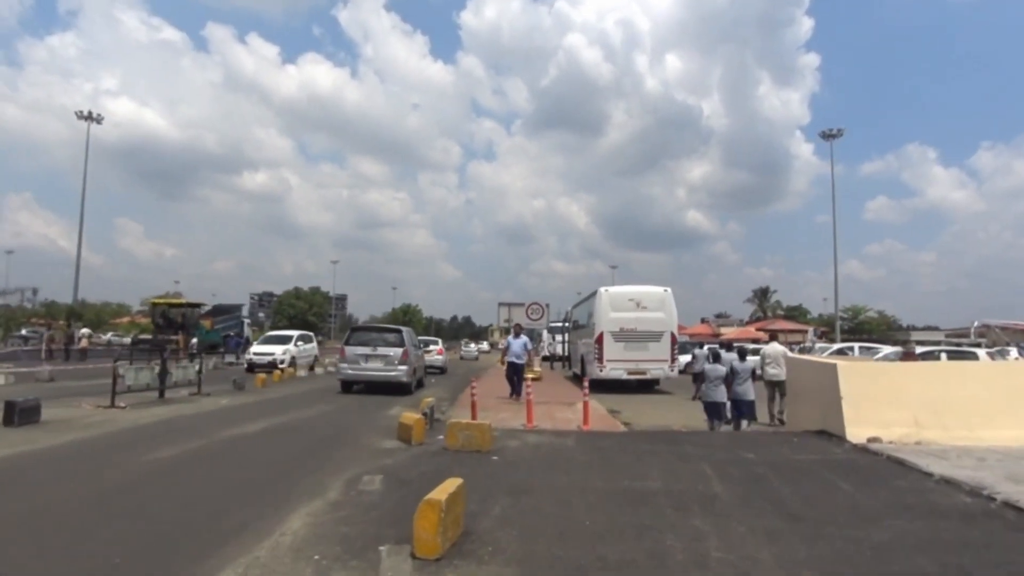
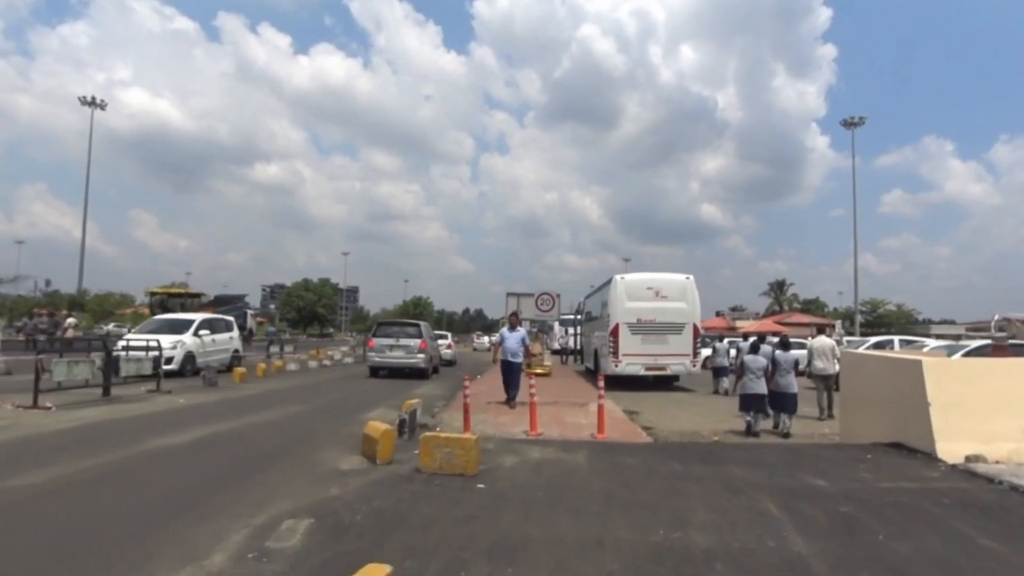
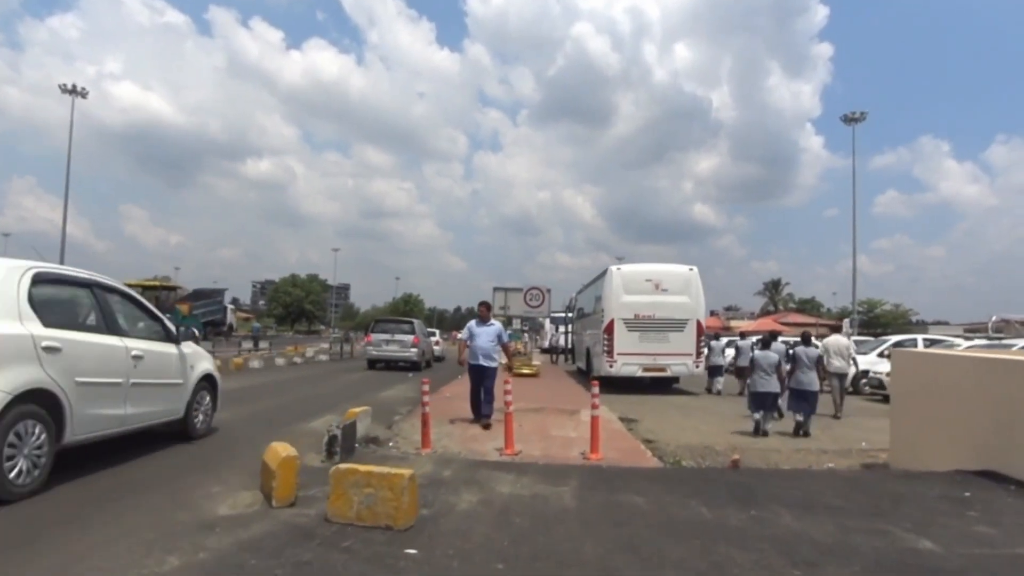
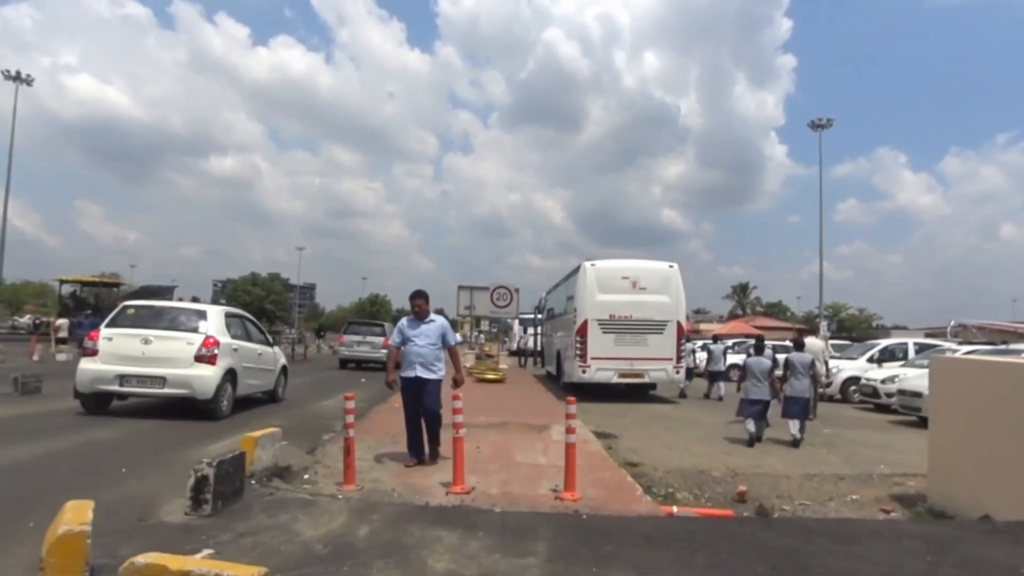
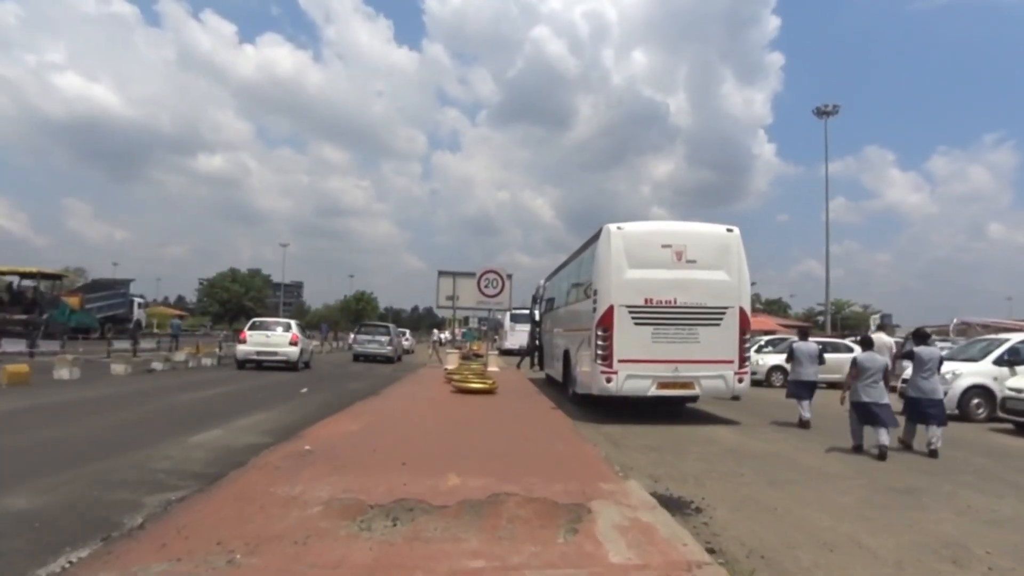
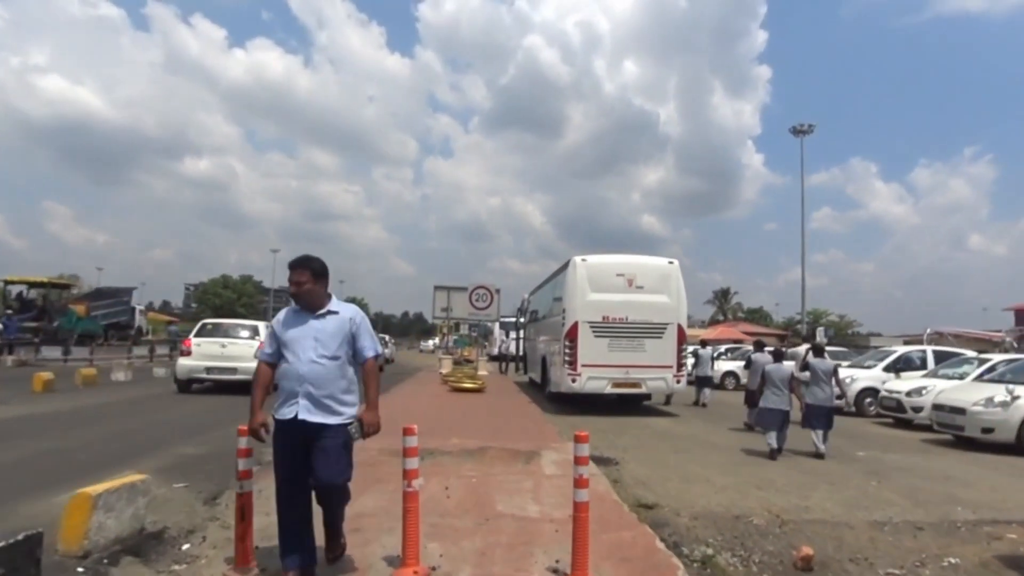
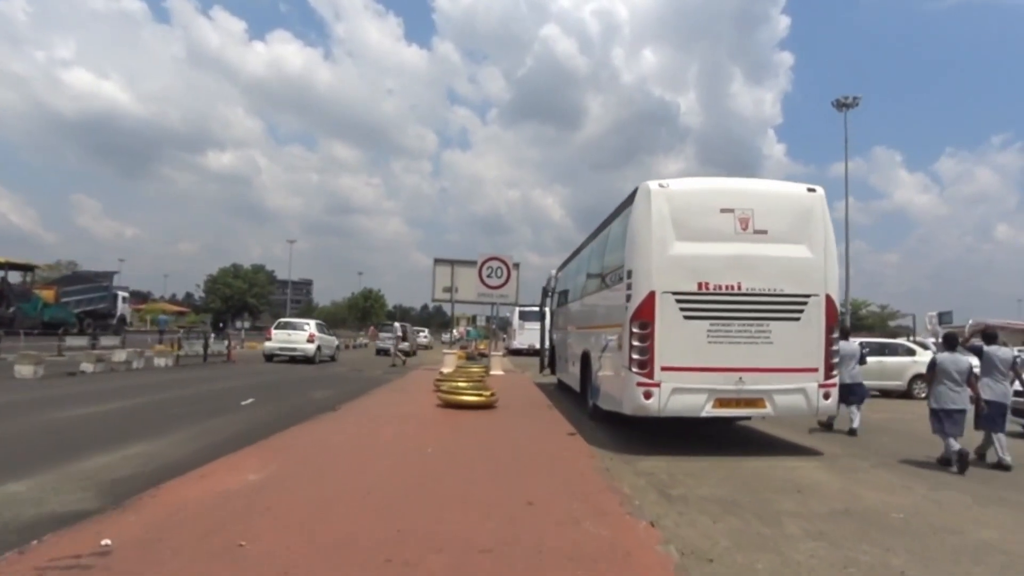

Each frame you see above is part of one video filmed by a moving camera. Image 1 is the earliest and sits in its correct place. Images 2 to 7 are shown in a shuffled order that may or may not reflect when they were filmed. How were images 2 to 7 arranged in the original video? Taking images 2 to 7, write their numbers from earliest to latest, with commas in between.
2, 3, 4, 6, 5, 7
